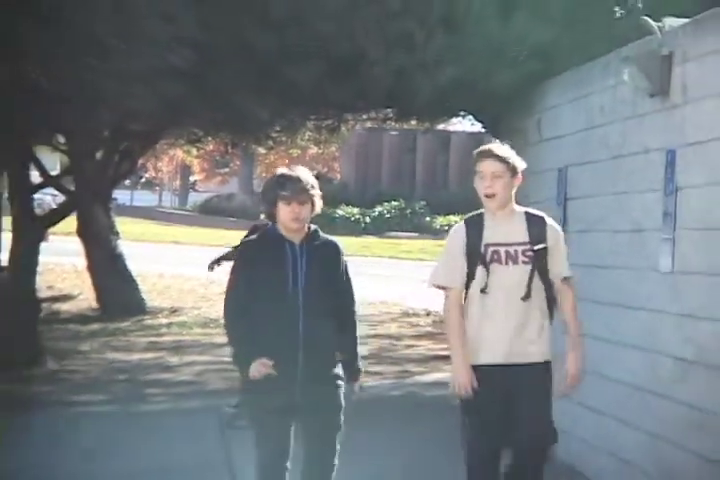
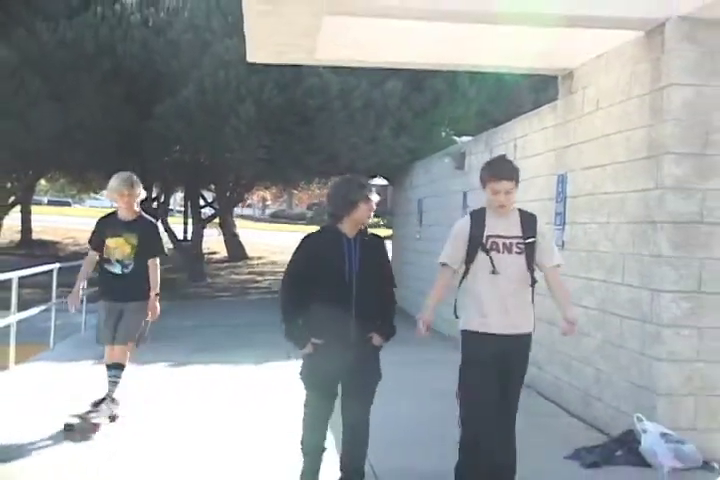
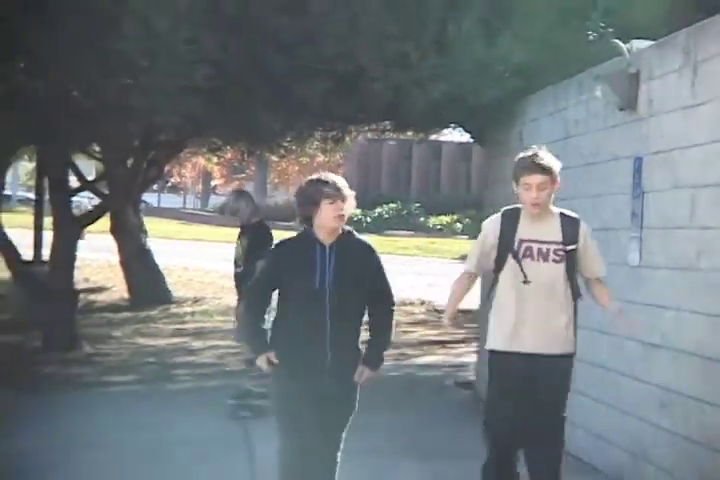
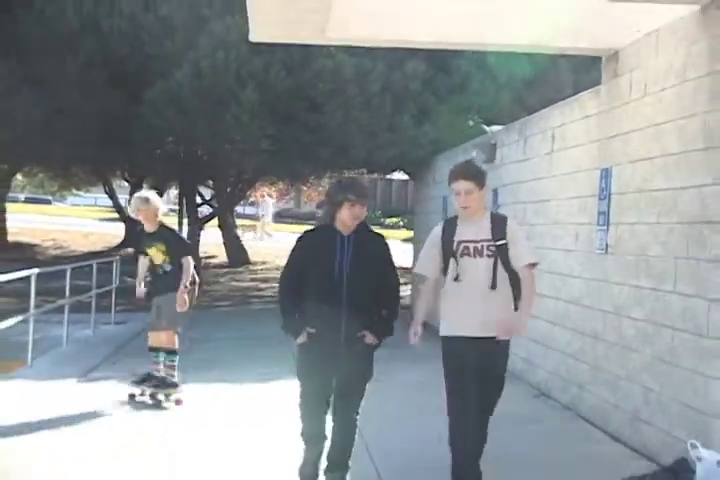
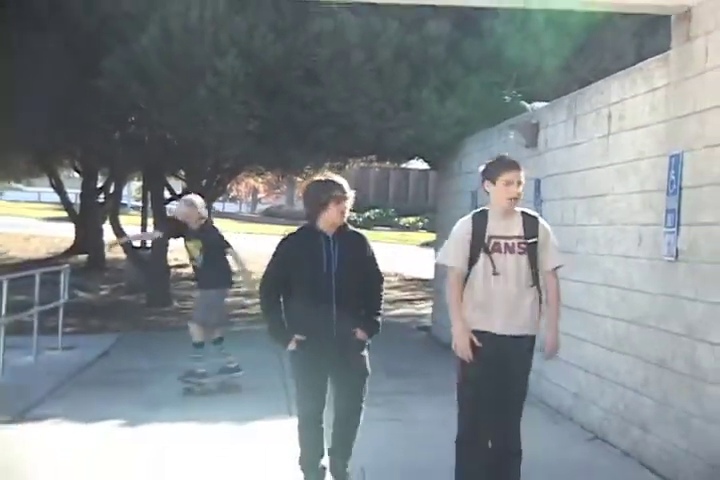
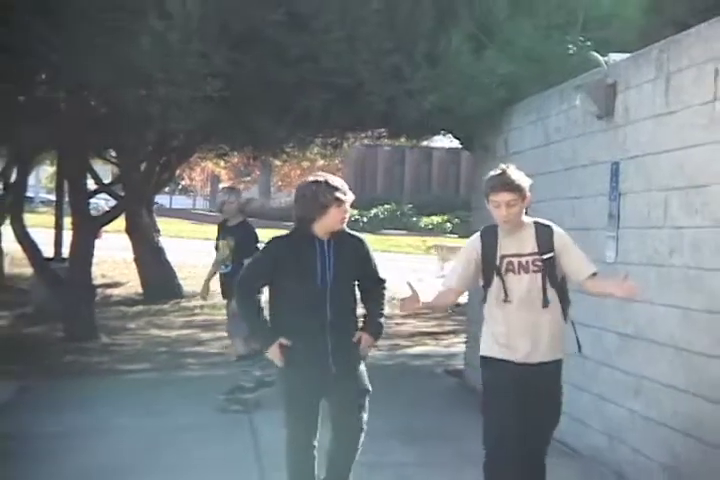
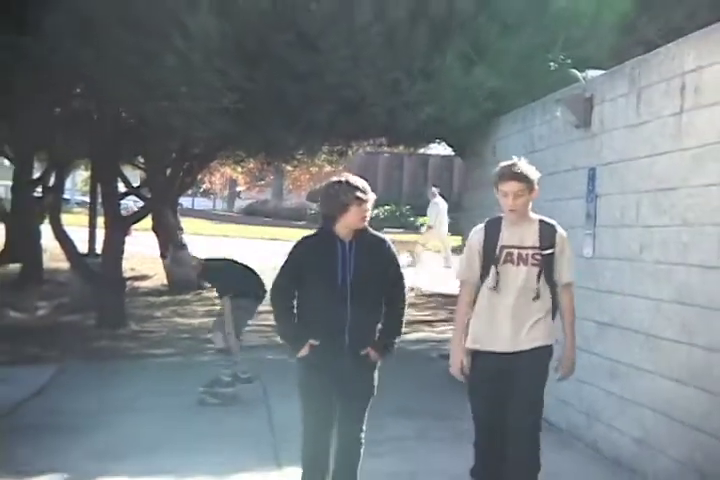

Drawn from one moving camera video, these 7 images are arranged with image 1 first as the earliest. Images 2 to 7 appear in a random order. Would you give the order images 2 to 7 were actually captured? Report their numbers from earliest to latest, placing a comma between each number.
3, 6, 7, 5, 4, 2
